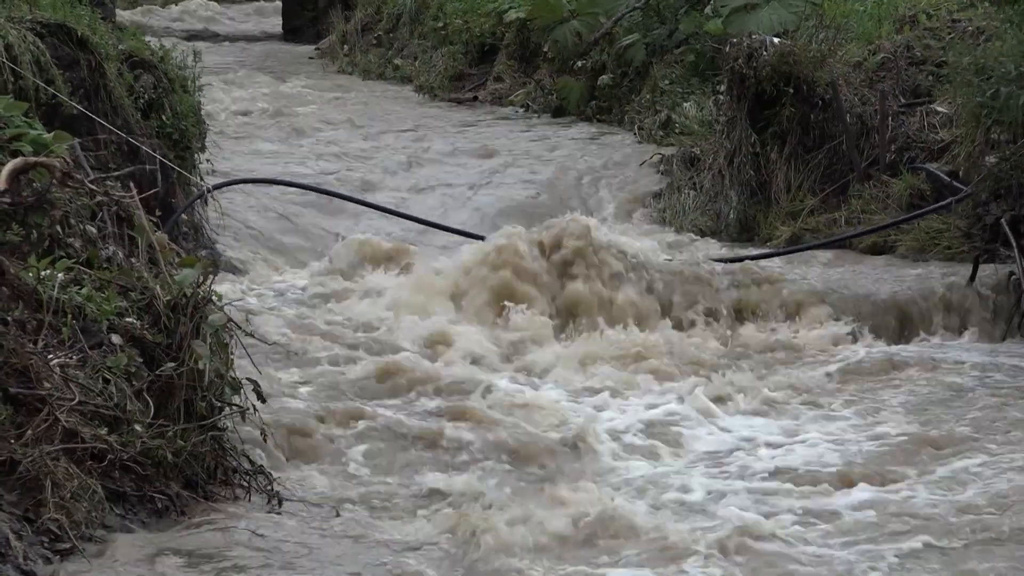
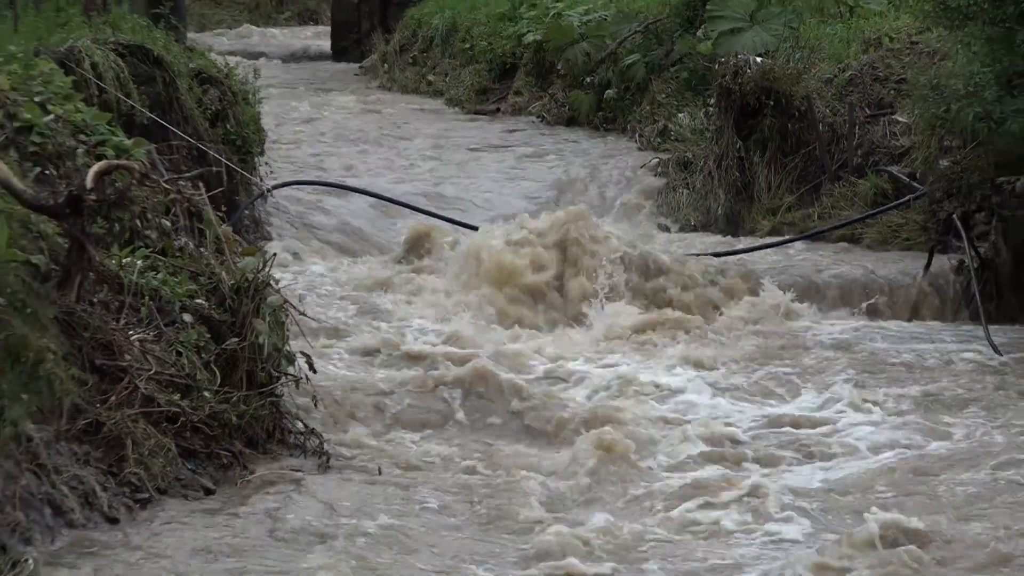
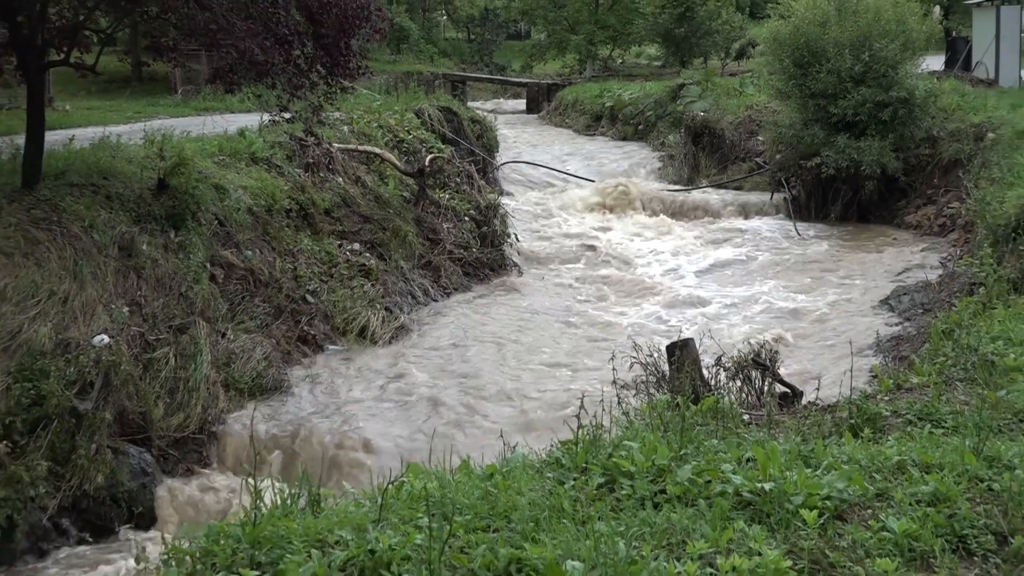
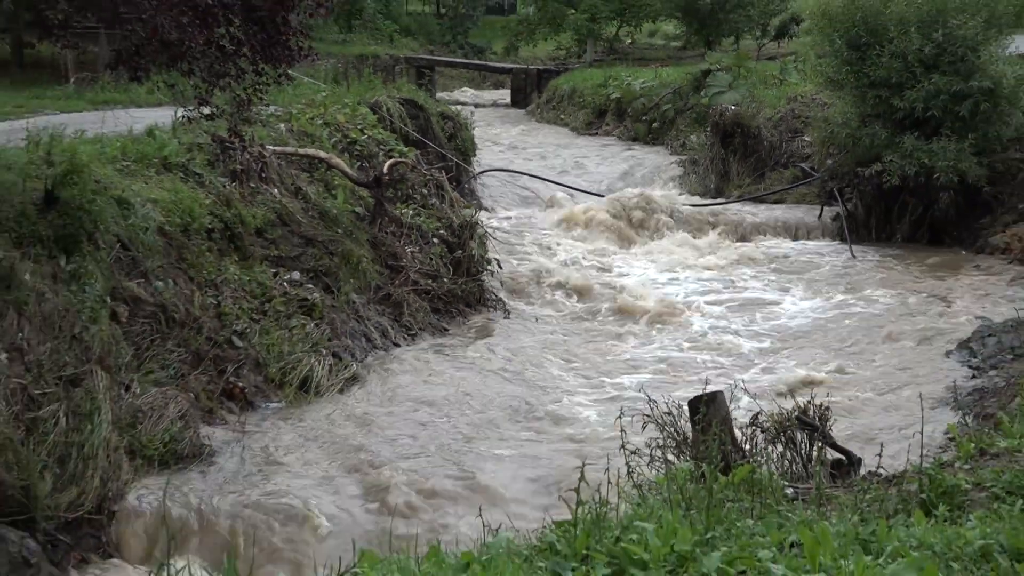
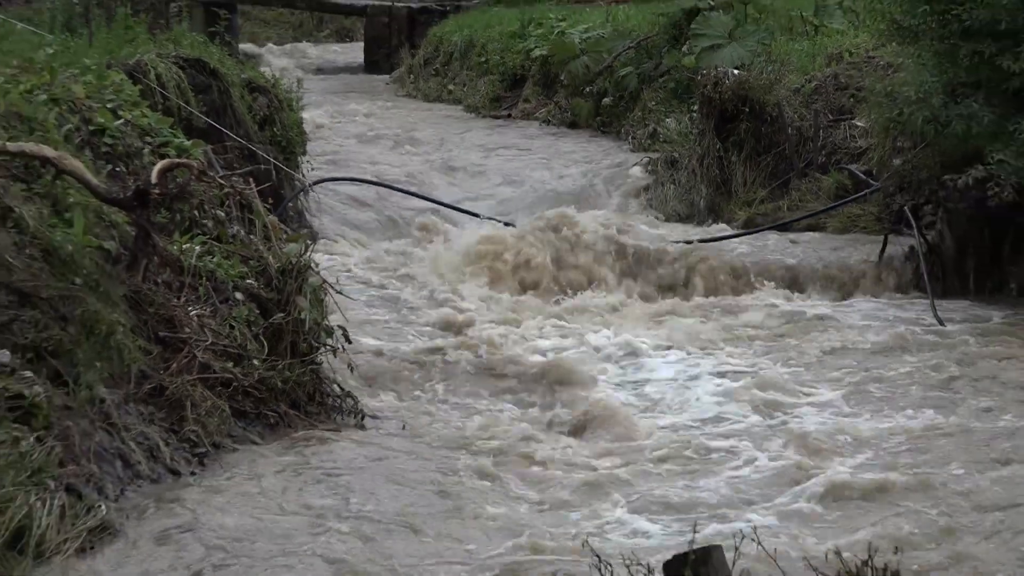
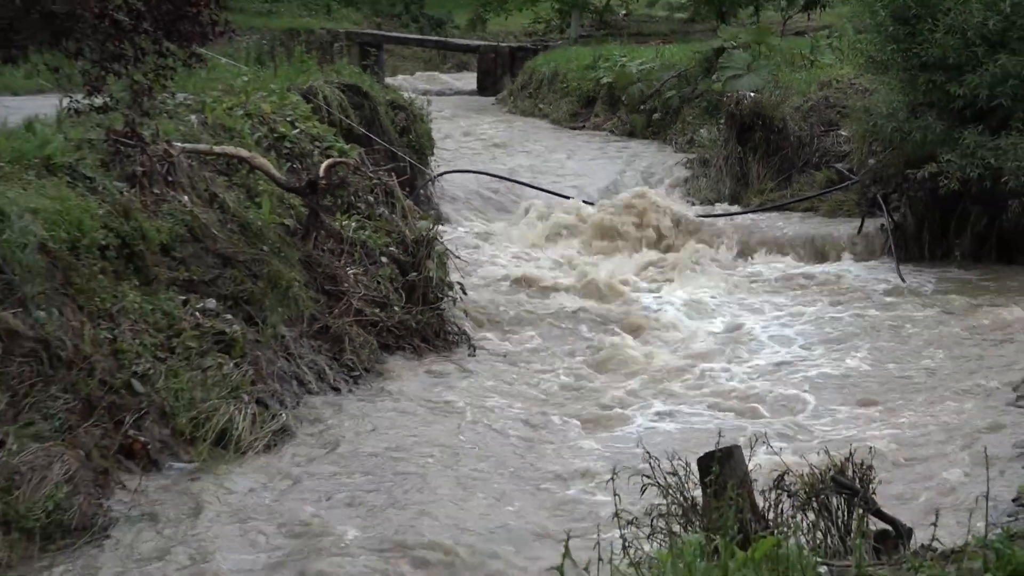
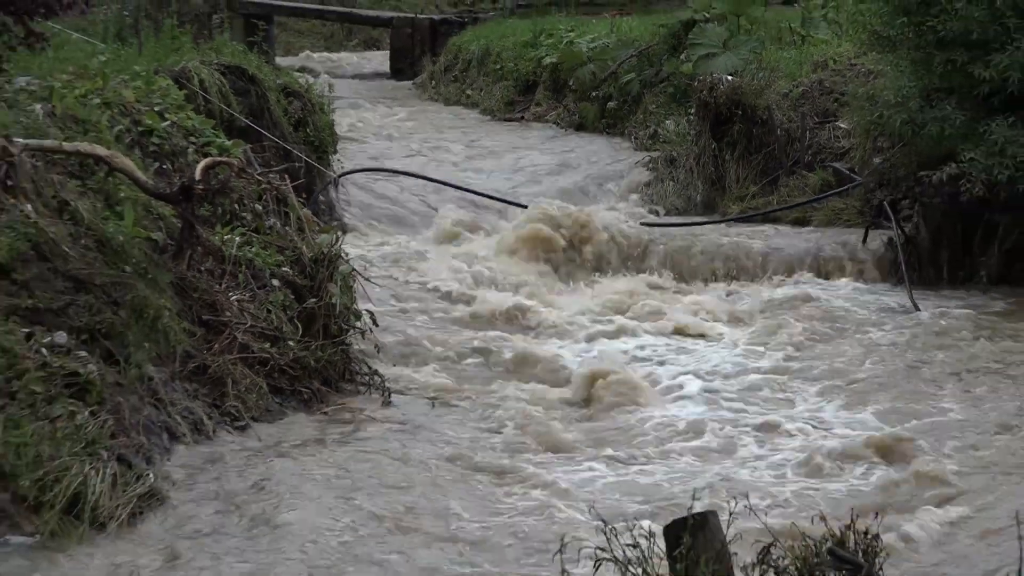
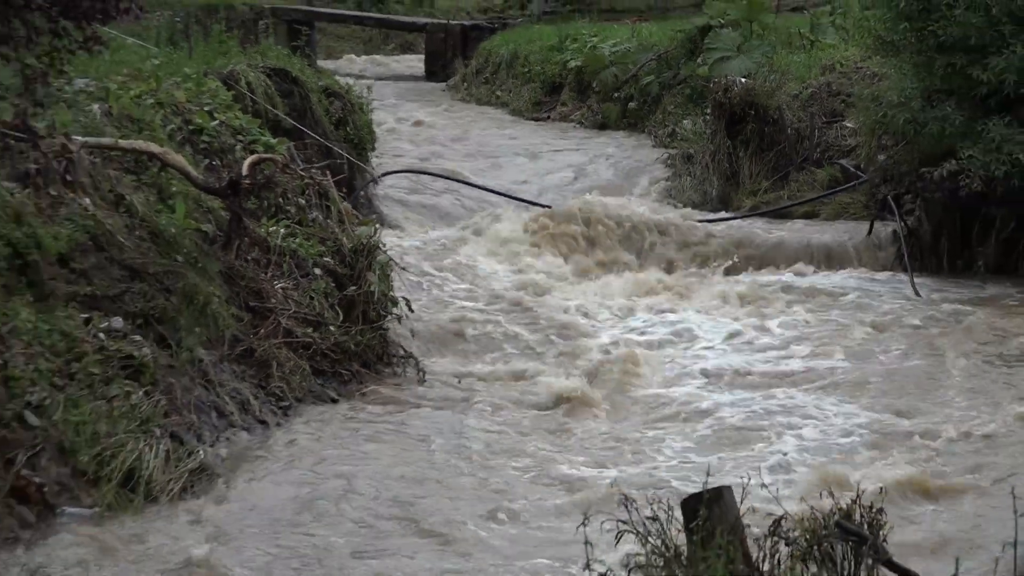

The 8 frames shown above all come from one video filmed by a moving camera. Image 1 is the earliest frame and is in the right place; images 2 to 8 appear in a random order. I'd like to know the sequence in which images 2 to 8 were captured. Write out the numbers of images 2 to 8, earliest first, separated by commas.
2, 5, 7, 8, 6, 4, 3
